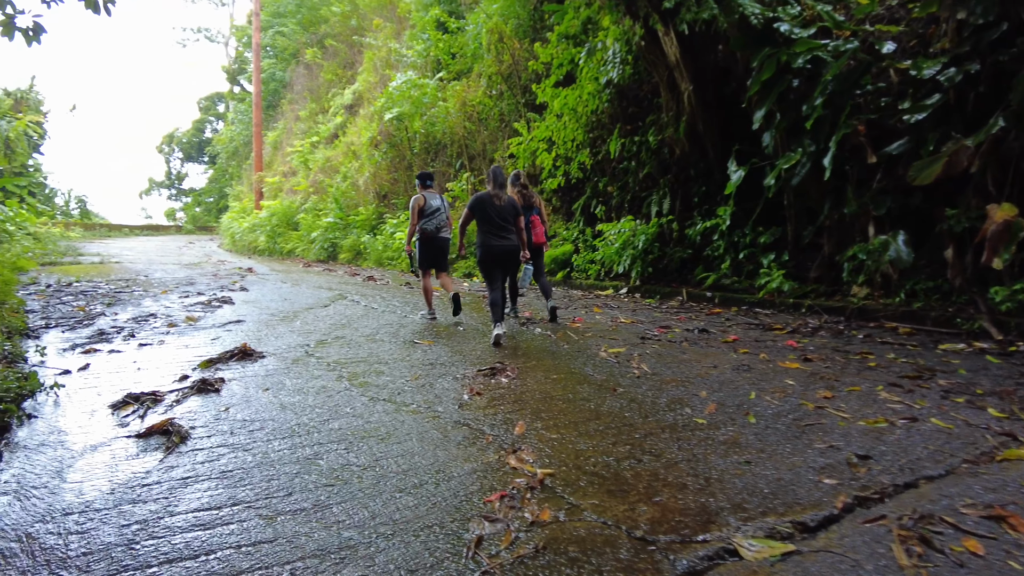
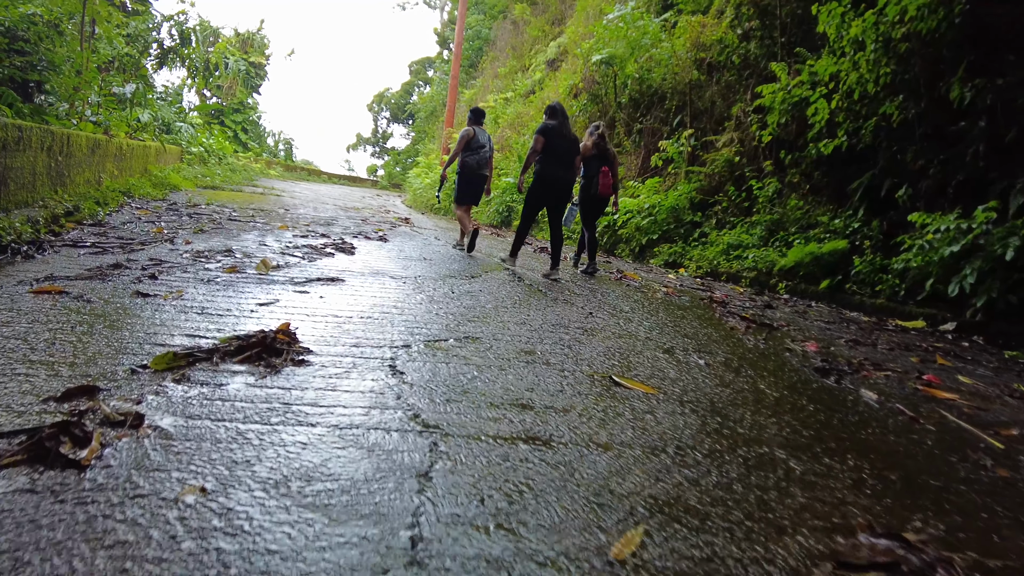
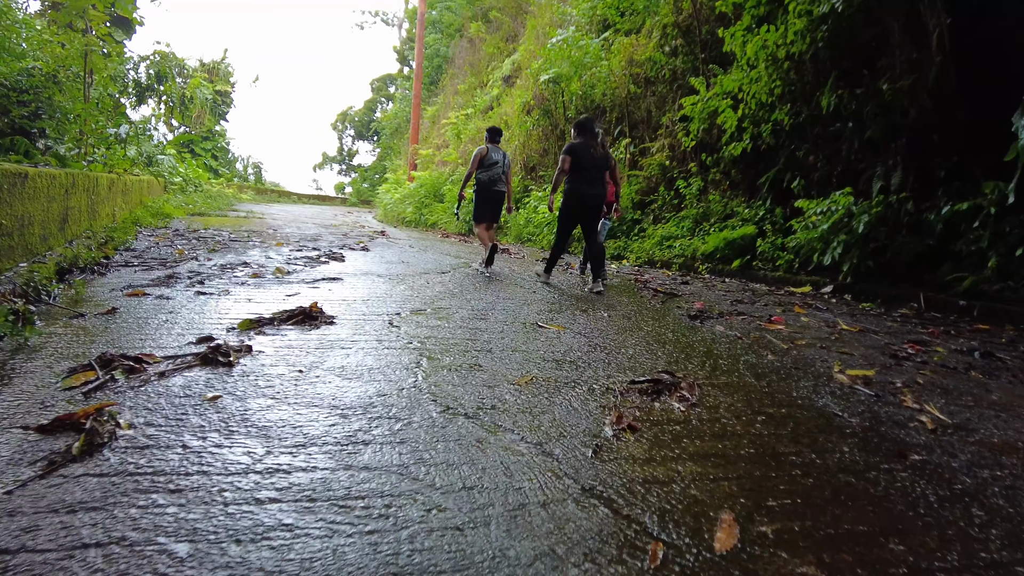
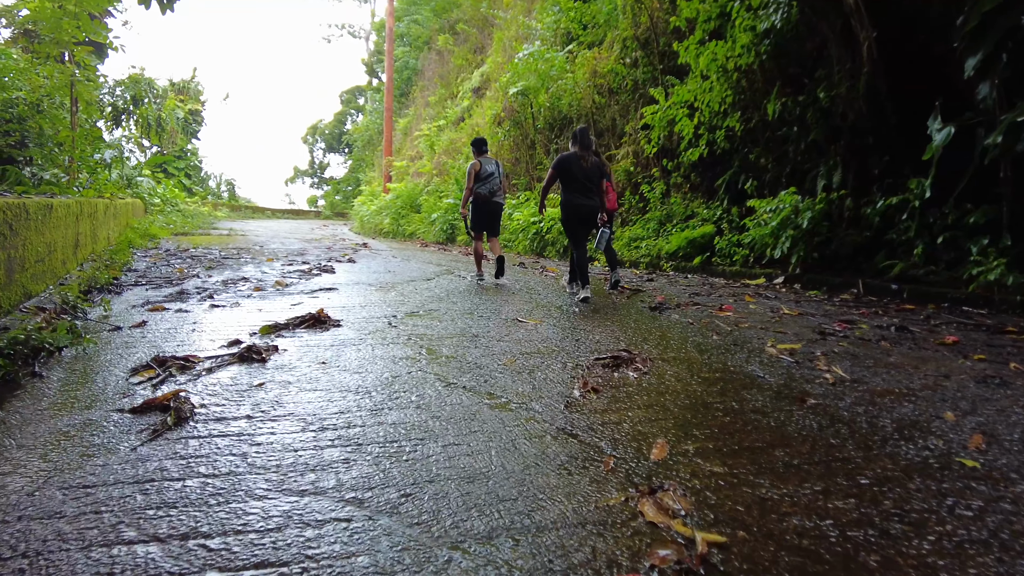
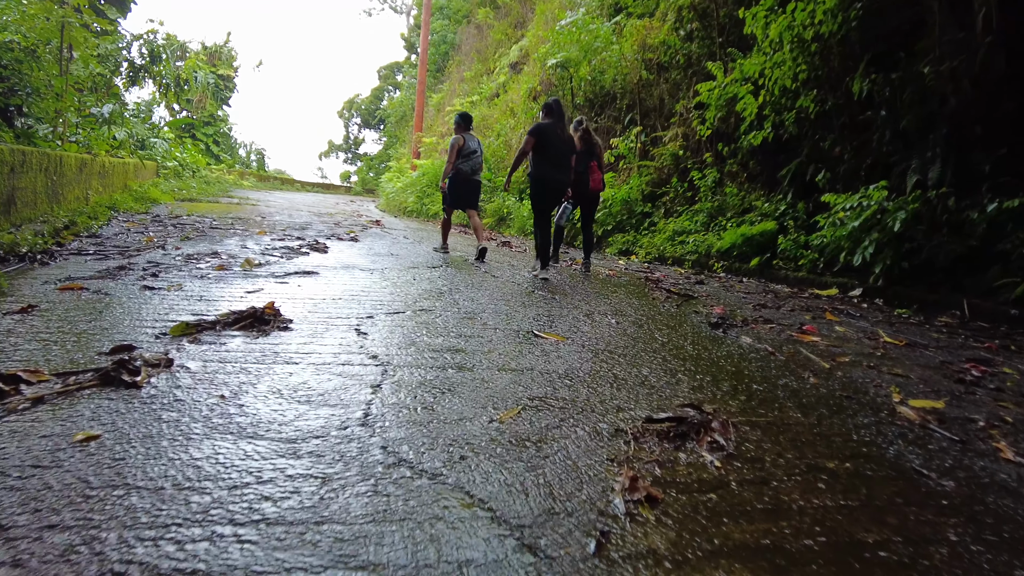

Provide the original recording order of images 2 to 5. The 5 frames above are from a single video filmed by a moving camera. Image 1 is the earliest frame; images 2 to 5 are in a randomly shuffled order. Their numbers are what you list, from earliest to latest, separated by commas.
4, 3, 5, 2
